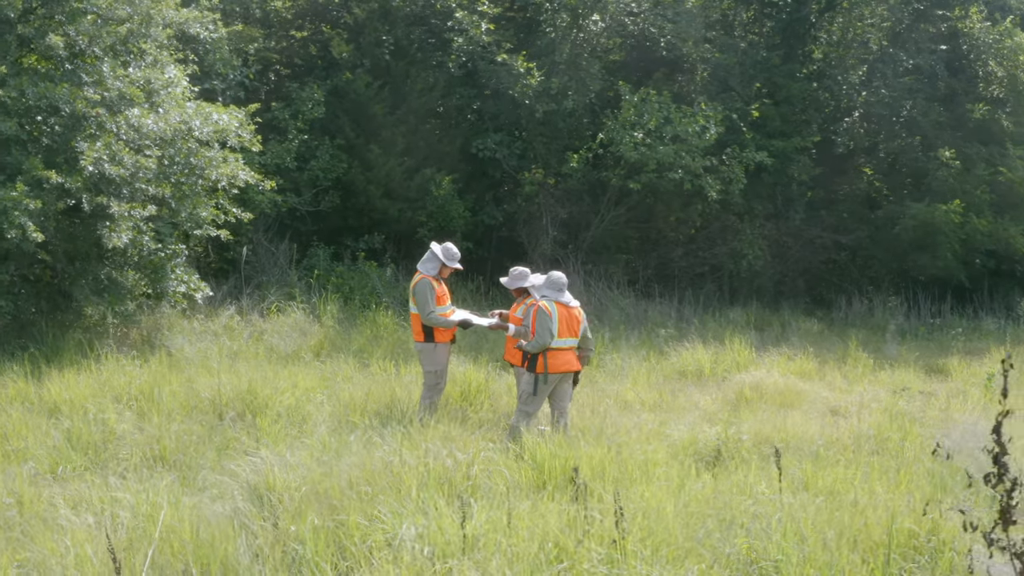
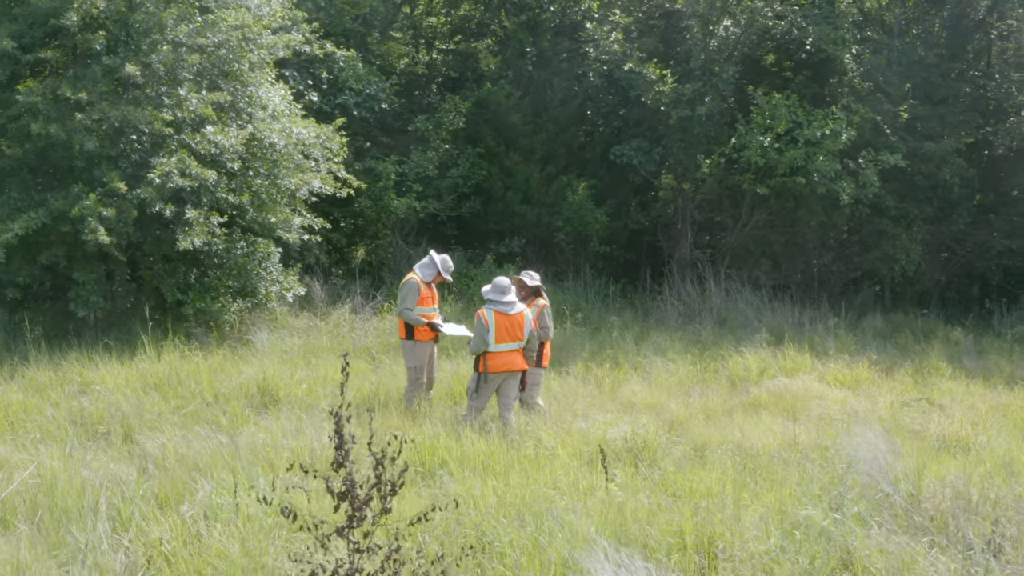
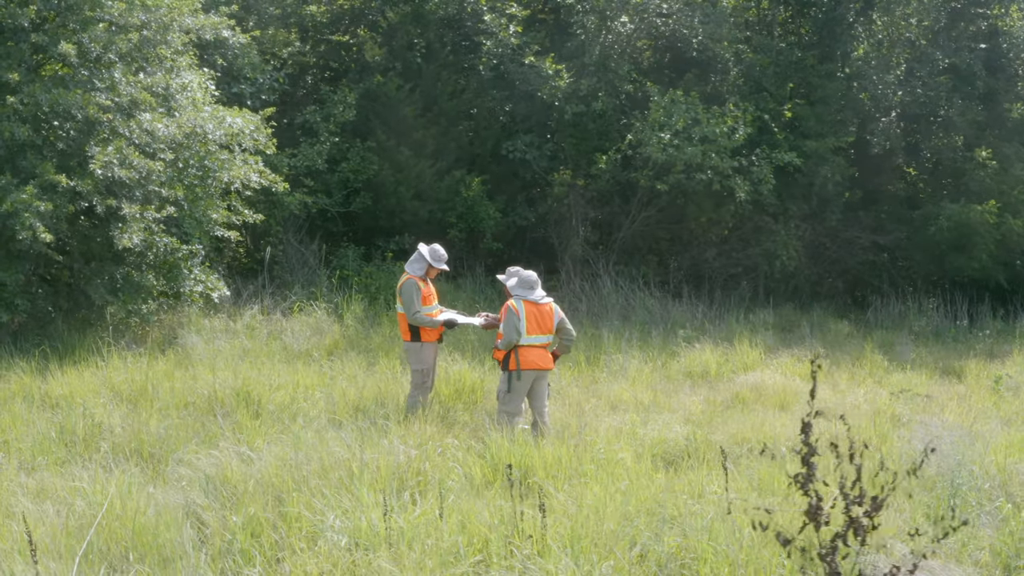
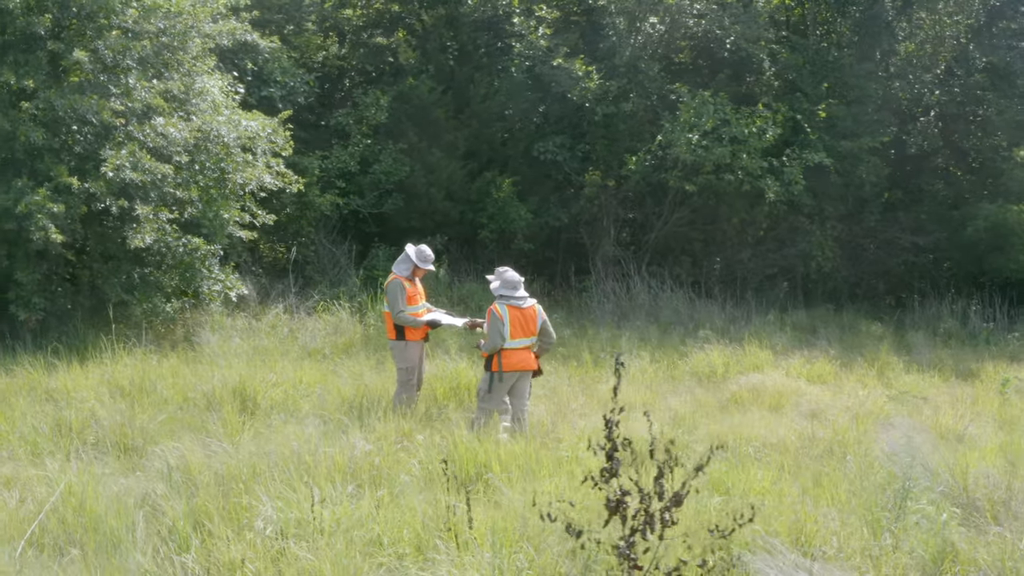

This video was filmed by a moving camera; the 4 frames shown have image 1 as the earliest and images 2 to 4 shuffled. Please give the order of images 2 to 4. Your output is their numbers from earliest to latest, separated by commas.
3, 4, 2
